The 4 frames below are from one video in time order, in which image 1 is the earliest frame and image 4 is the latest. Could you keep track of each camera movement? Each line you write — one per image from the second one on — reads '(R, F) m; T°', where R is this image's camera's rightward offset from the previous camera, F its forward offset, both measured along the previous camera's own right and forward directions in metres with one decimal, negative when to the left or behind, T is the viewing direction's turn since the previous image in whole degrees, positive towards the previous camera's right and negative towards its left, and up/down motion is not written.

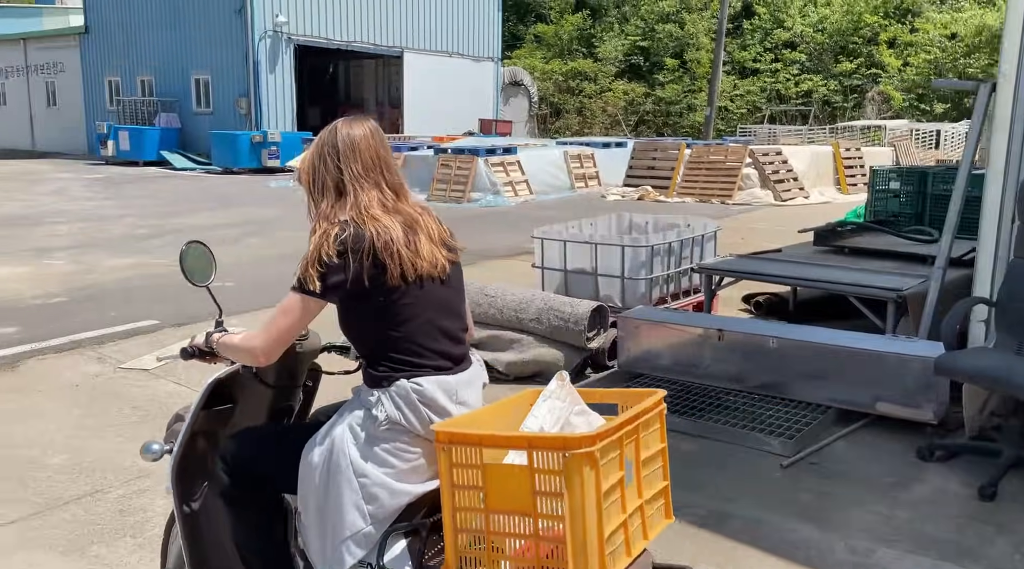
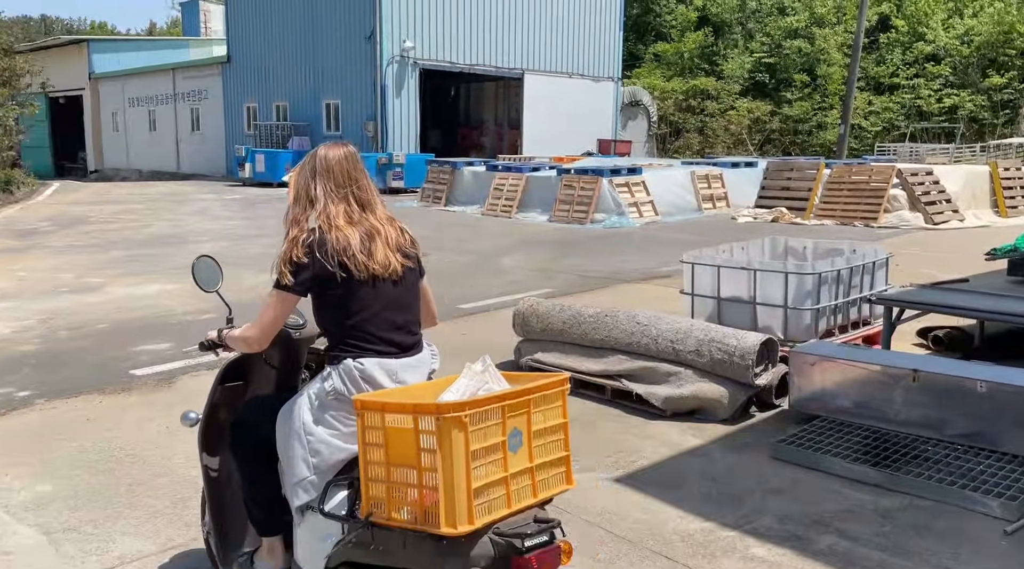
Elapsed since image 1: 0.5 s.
(-0.2, +0.1) m; -8°
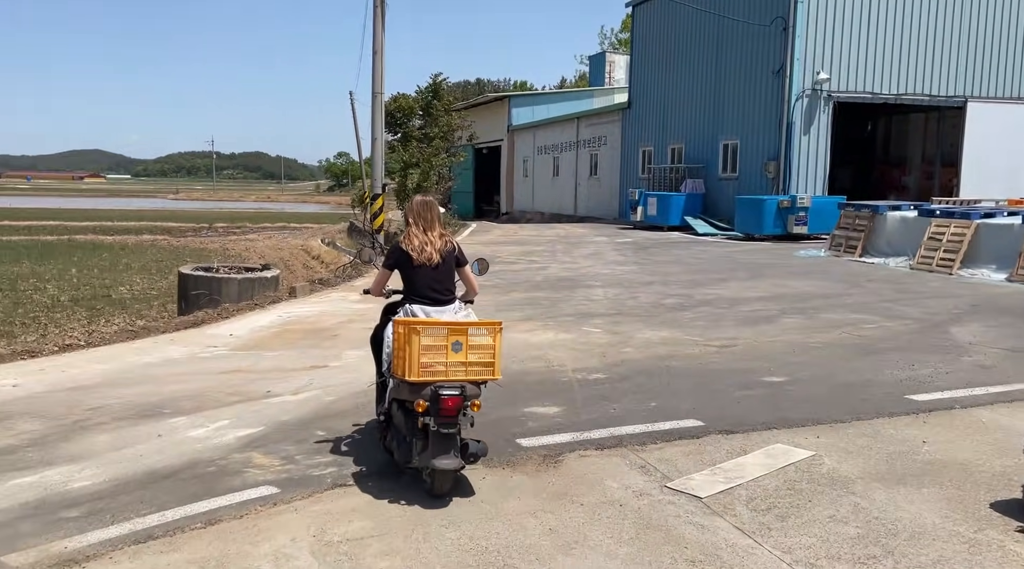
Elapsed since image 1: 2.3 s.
(-0.4, +0.9) m; -25°
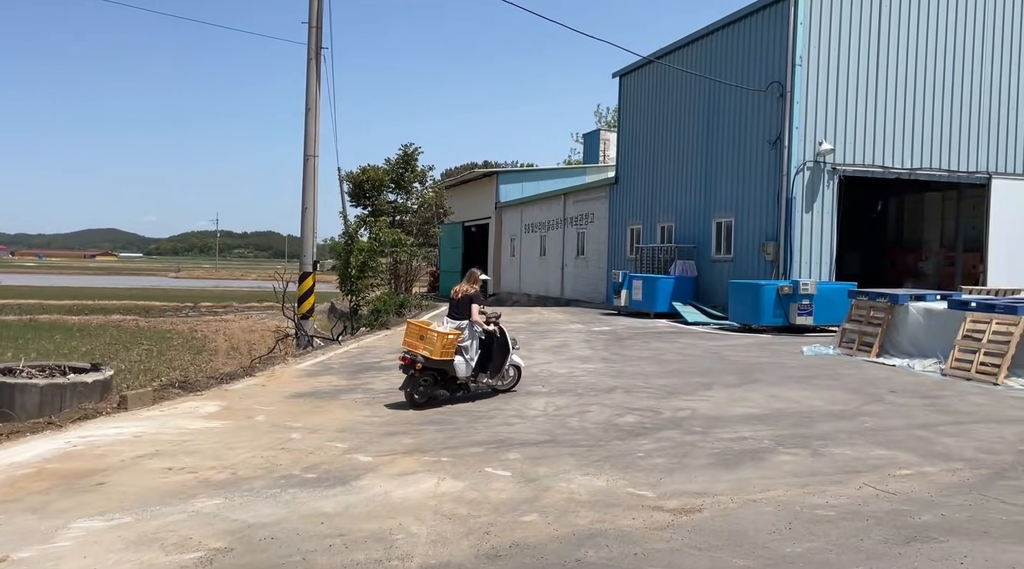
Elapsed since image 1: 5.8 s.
(+1.0, +2.7) m; 0°
